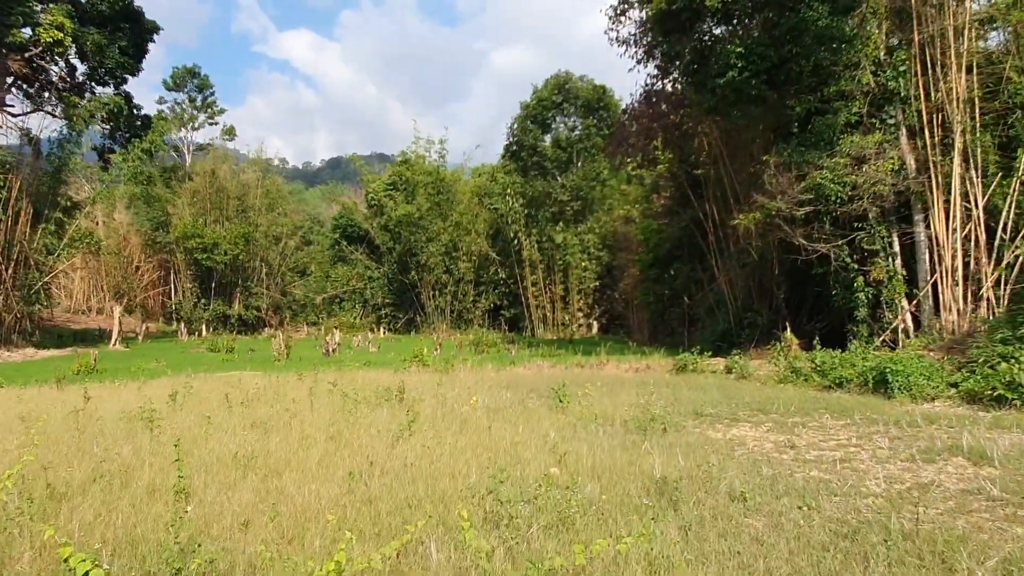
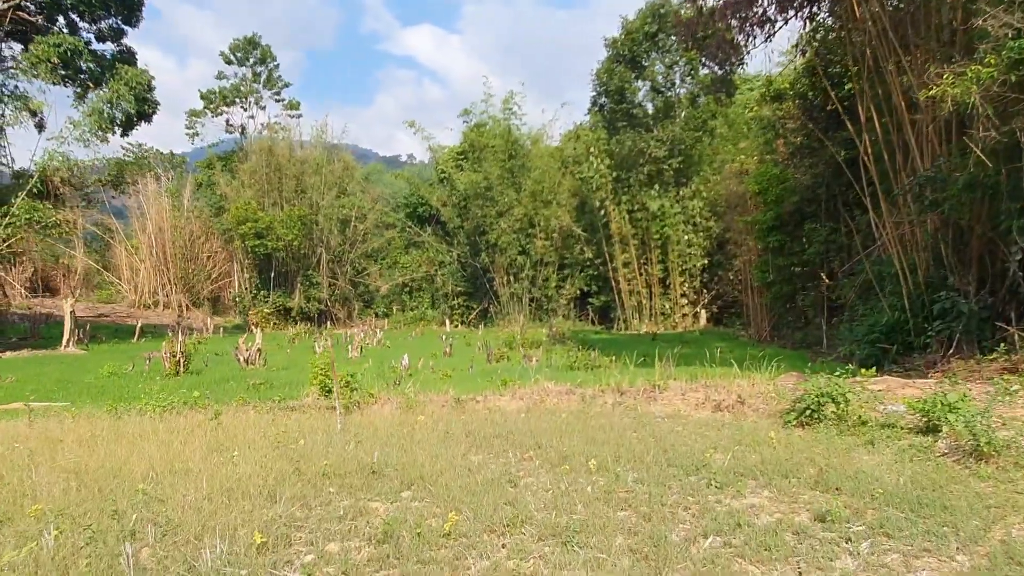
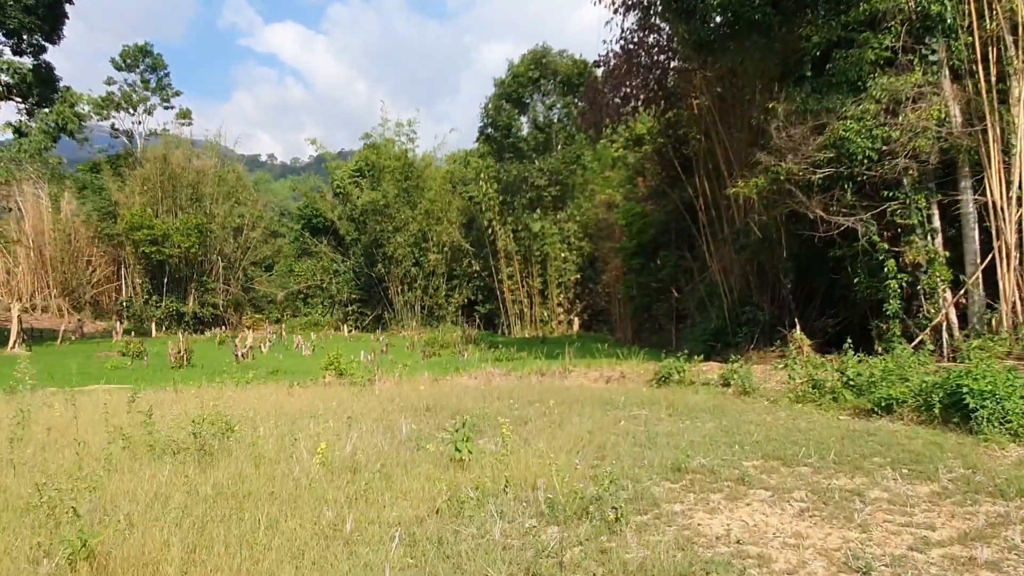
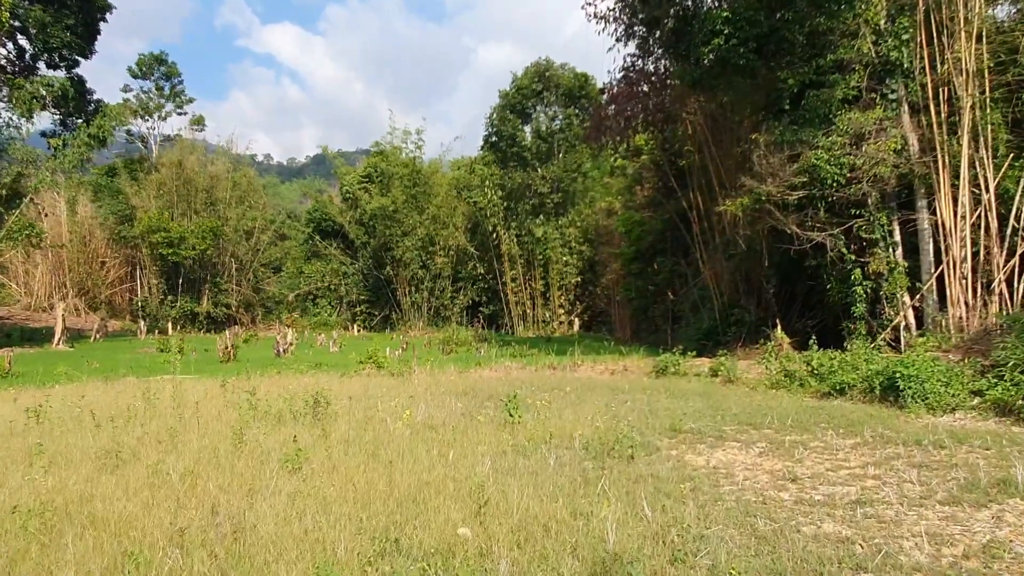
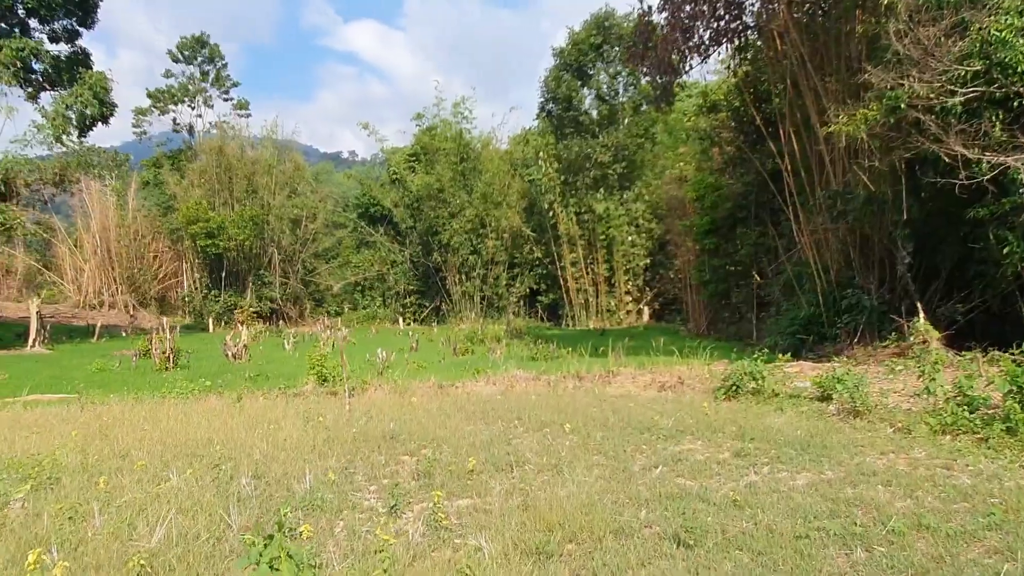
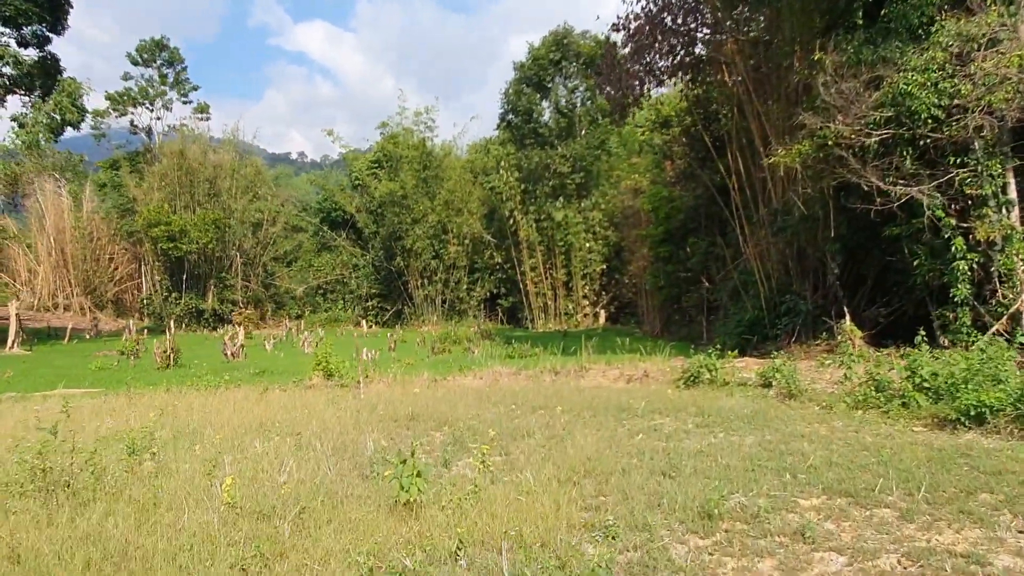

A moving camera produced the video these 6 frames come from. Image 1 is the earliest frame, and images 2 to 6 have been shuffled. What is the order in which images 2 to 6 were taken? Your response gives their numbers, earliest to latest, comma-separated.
4, 3, 6, 5, 2
